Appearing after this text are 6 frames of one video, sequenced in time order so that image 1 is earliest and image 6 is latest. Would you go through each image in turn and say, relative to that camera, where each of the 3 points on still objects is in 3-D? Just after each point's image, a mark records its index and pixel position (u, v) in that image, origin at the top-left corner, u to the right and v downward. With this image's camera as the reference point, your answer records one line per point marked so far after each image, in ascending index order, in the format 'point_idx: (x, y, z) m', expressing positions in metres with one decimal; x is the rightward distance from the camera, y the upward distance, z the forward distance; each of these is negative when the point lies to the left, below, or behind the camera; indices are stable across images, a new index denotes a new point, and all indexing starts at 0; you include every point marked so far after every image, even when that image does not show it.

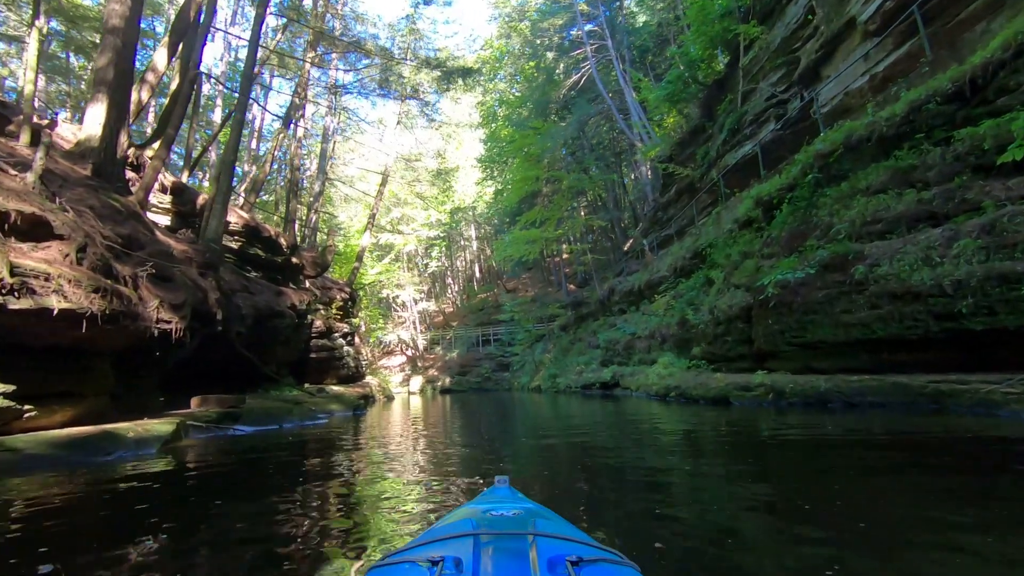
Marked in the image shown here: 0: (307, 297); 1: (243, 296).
0: (-5.8, -0.3, +15.4) m
1: (-6.1, -0.1, +12.2) m
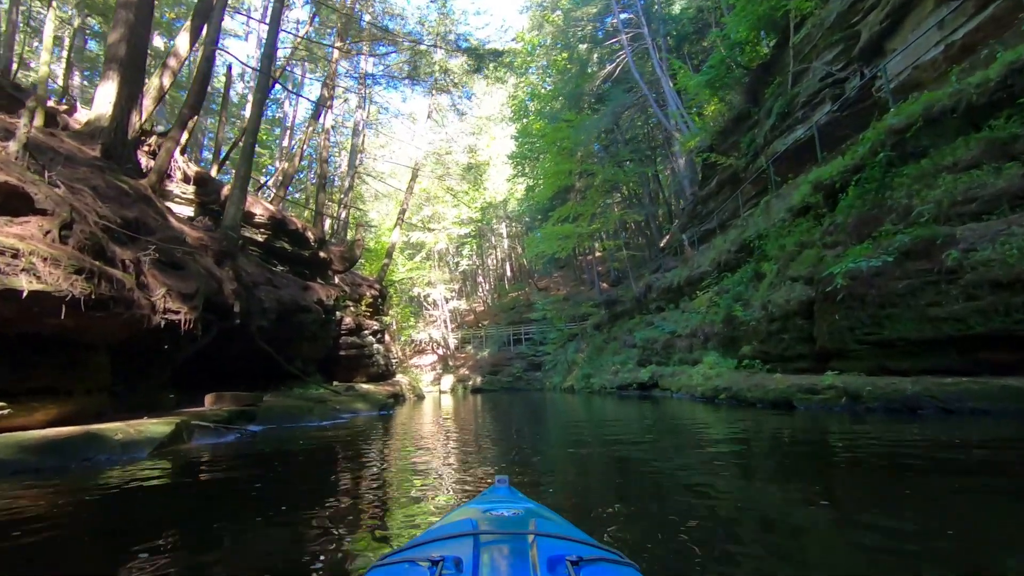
0: (-4.9, -0.1, +15.0) m
1: (-5.4, 0.0, +11.8) m
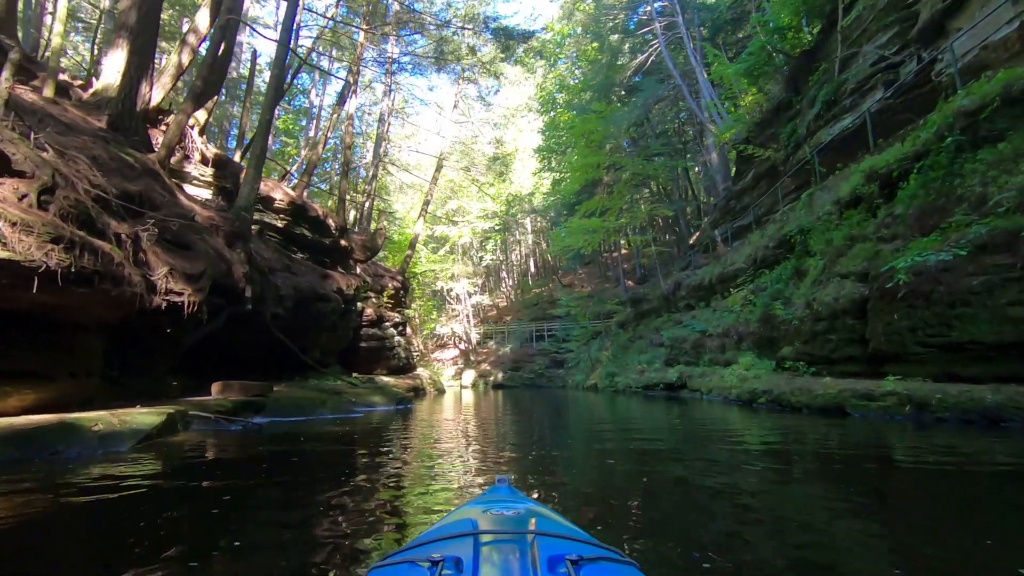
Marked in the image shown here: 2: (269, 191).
0: (-4.3, +0.2, +14.6) m
1: (-4.8, +0.3, +11.4) m
2: (-5.6, +2.2, +12.5) m
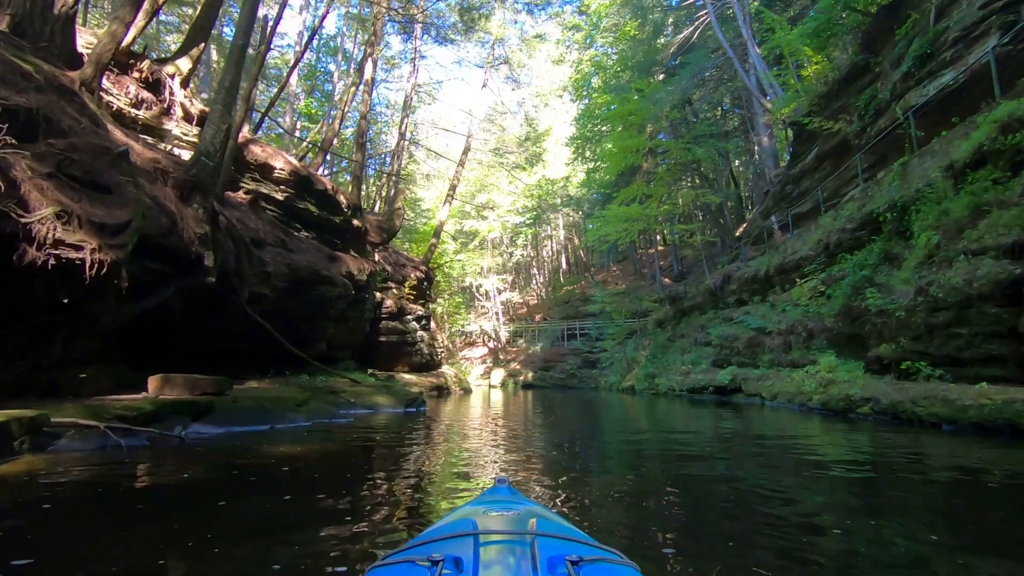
0: (-3.5, +0.5, +13.0) m
1: (-4.2, +0.6, +9.8) m
2: (-4.9, +2.6, +11.0) m
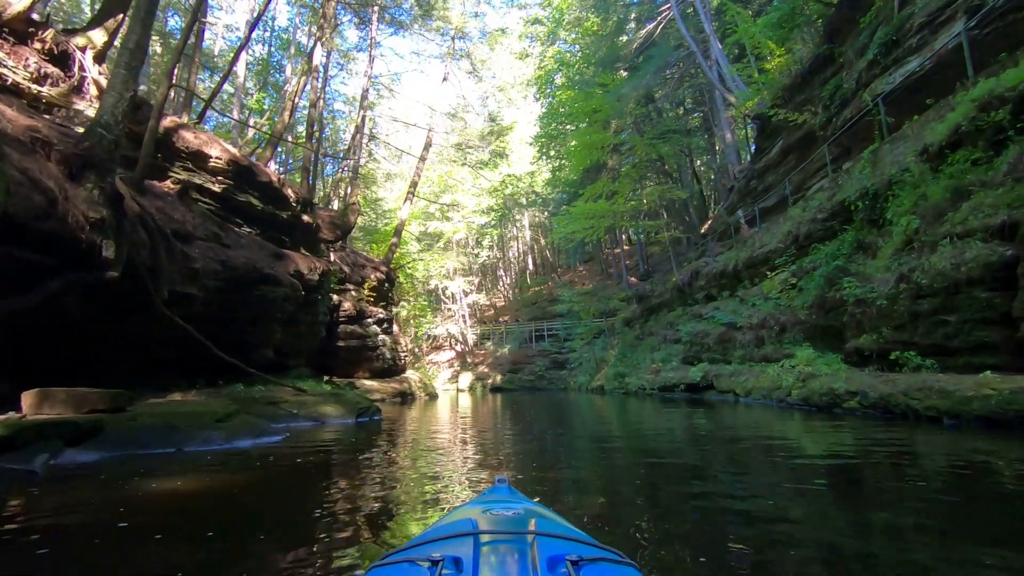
0: (-4.3, +0.5, +12.0) m
1: (-4.8, +0.6, +8.8) m
2: (-5.6, +2.6, +10.0) m
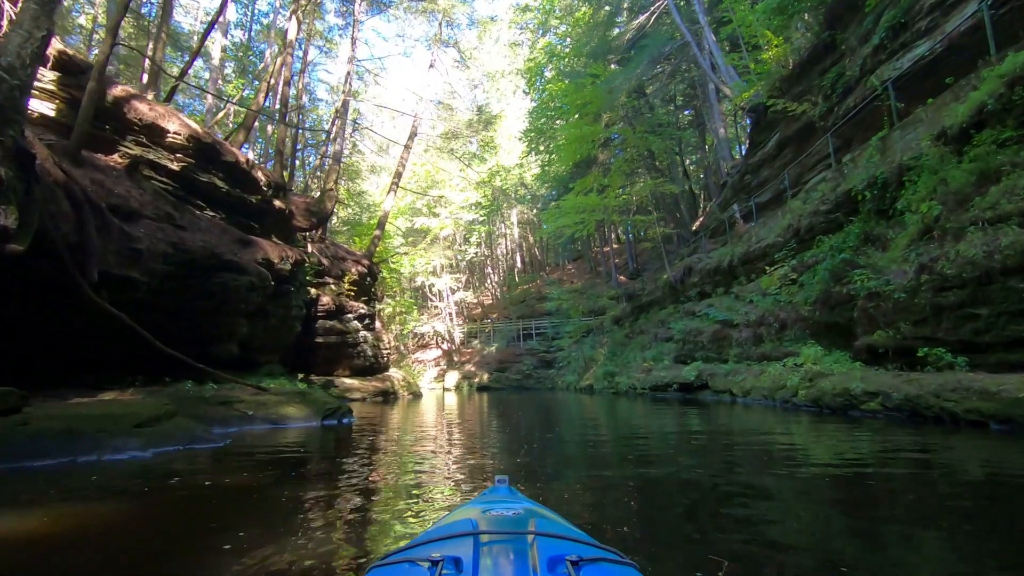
0: (-4.5, +0.7, +11.2) m
1: (-5.0, +0.8, +7.9) m
2: (-5.8, +2.8, +9.1) m
